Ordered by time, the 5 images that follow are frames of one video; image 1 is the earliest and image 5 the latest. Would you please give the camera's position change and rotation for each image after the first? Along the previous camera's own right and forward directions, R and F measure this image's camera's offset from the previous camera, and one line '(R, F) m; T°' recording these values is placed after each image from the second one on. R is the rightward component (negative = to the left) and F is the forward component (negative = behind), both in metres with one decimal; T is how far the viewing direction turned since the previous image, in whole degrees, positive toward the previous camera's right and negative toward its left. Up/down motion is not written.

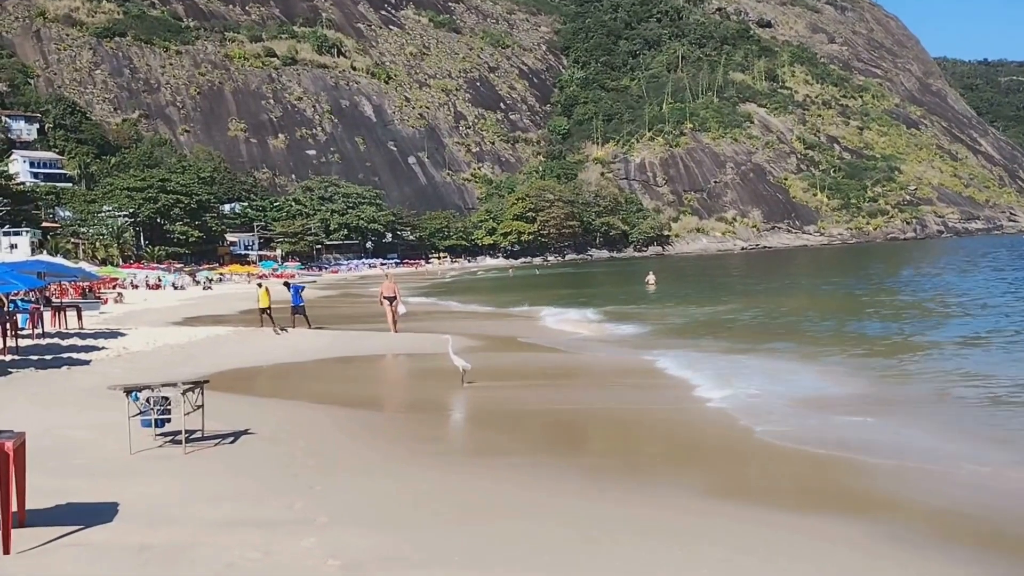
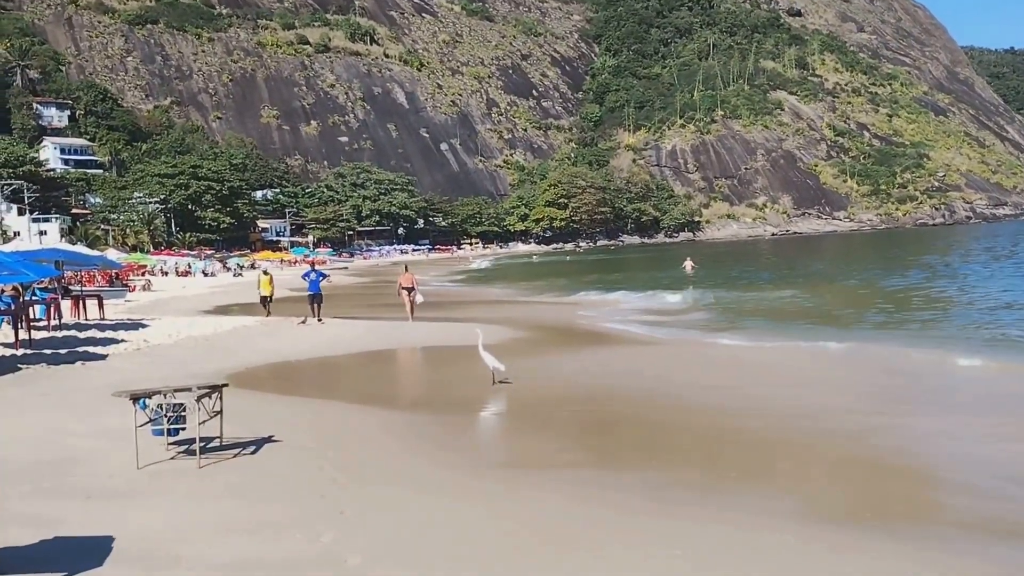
(-0.2, +1.1) m; -2°
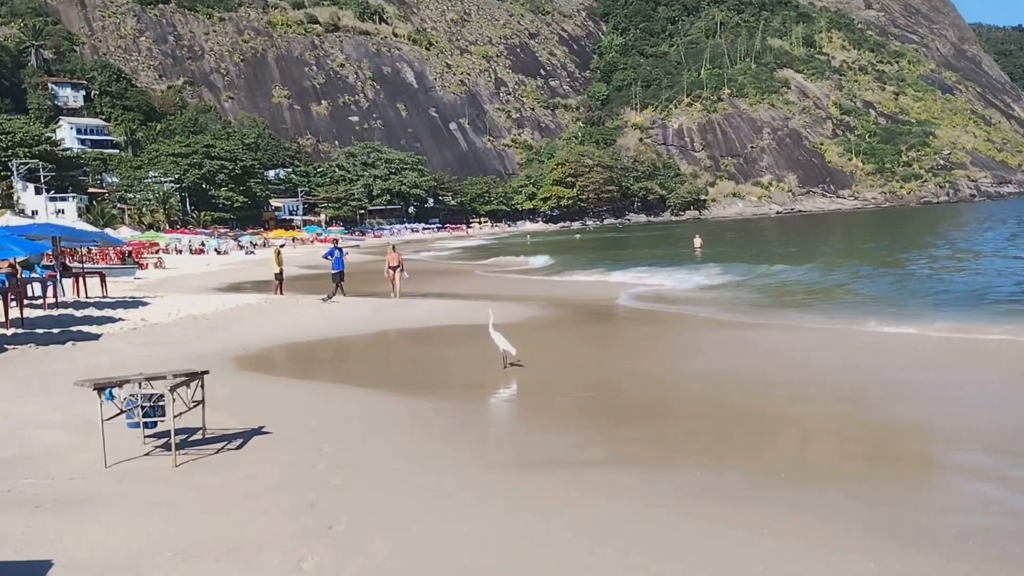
(-0.1, +1.0) m; -1°
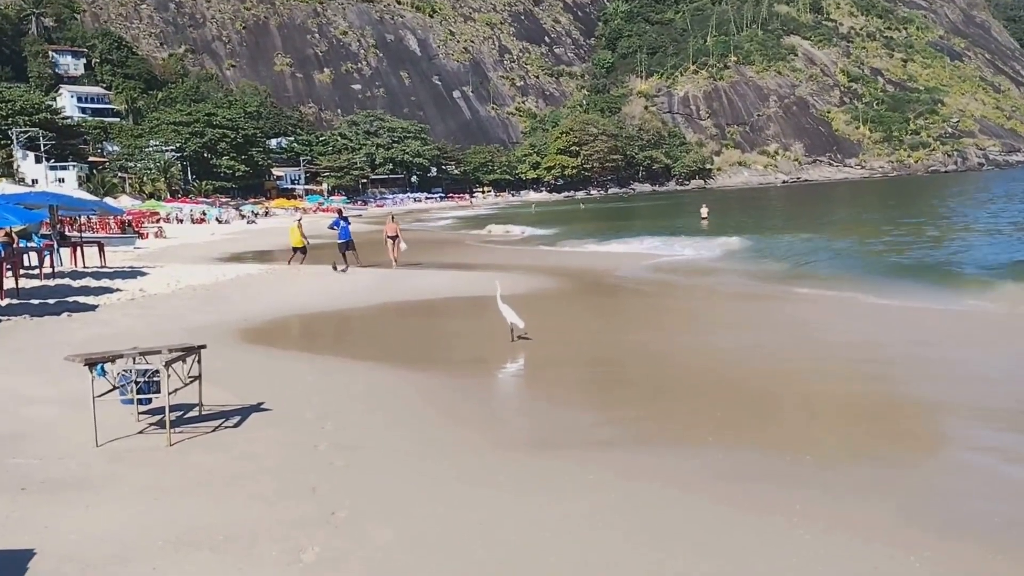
(-0.1, +0.4) m; 0°
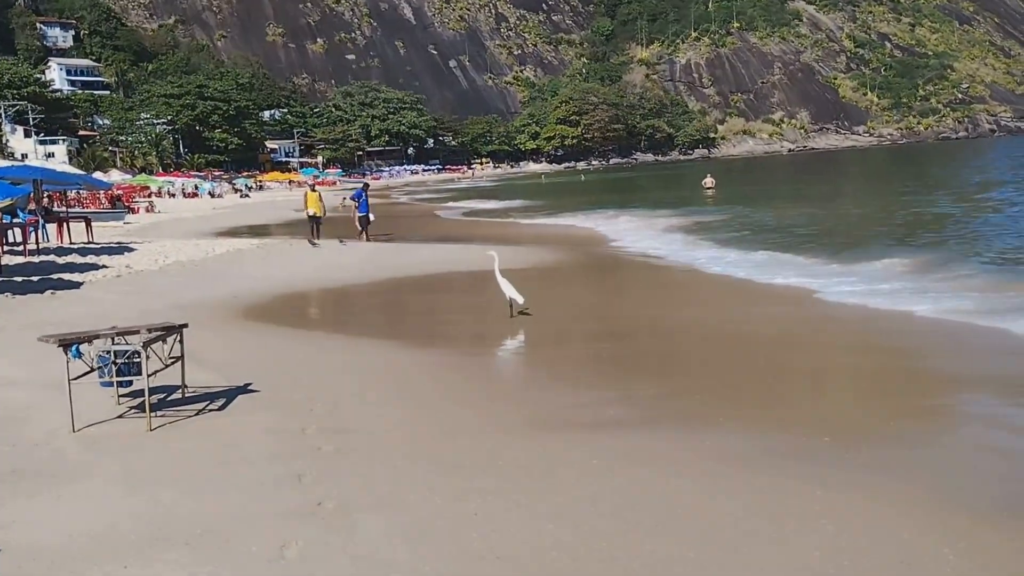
(0.0, +0.3) m; 0°
